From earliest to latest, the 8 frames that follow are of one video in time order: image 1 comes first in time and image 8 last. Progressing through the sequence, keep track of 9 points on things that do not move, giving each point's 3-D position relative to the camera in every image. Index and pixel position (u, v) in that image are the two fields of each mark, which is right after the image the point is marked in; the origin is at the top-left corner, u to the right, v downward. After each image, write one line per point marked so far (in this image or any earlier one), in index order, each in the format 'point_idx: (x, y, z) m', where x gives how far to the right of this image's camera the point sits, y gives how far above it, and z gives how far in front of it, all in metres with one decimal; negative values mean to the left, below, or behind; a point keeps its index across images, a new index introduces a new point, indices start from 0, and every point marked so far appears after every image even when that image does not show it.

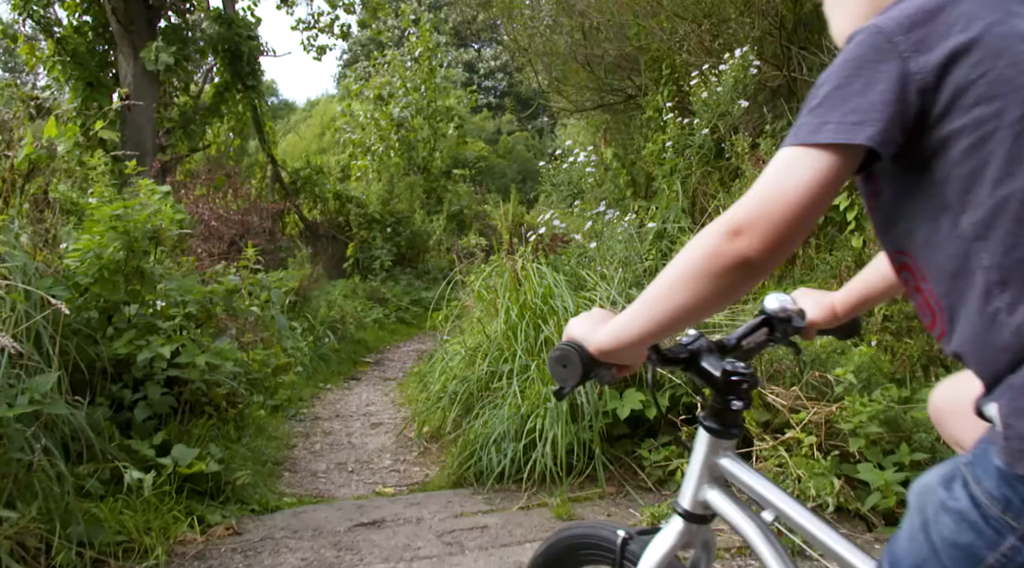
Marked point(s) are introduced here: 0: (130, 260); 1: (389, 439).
0: (-1.6, +0.1, +3.8) m
1: (-0.7, -0.9, +5.0) m
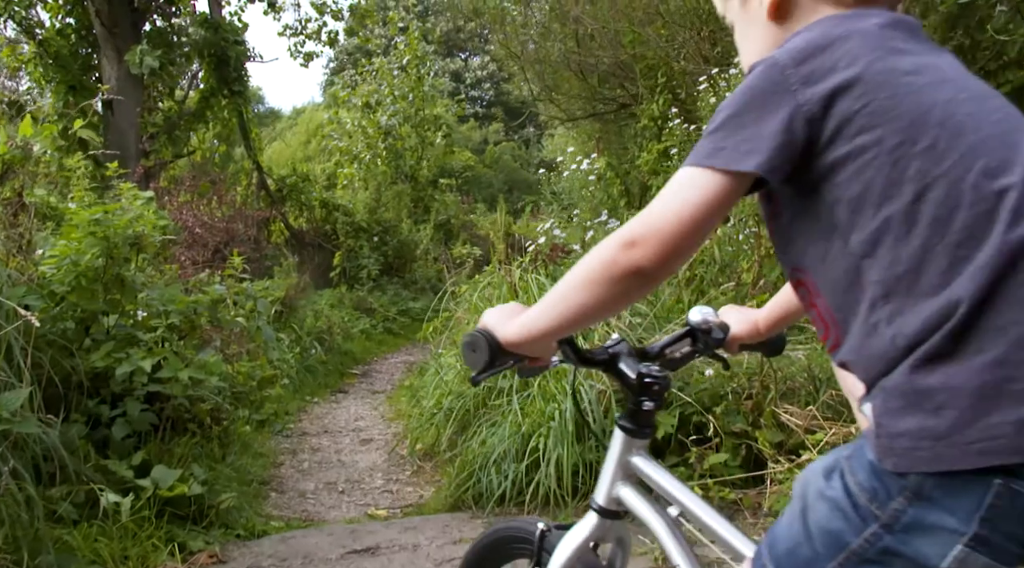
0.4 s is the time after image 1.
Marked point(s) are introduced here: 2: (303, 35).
0: (-1.6, +0.1, +3.6) m
1: (-0.7, -0.9, +4.8) m
2: (-2.7, +3.2, +11.6) m
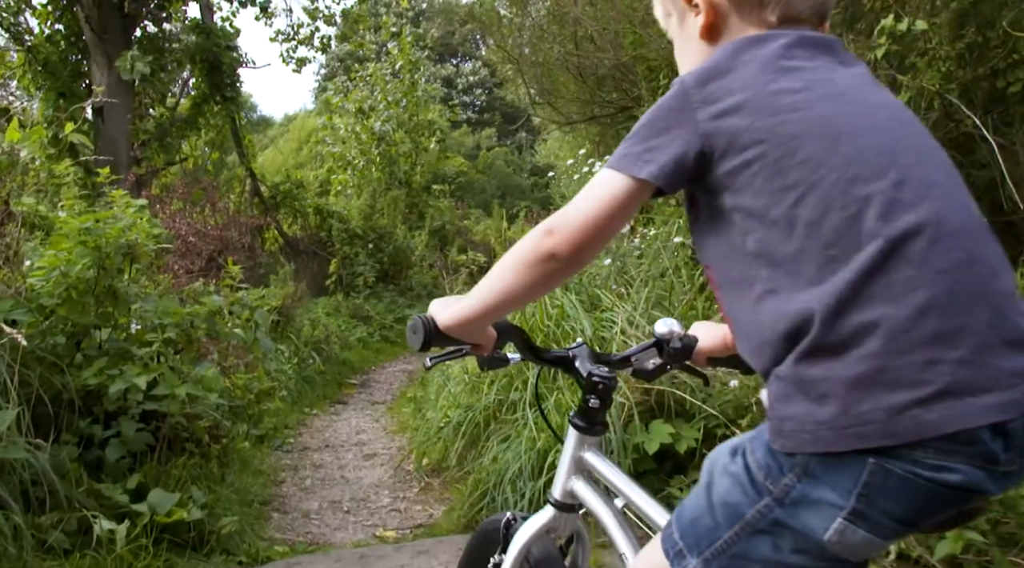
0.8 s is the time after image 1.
0: (-1.6, 0.0, +3.4) m
1: (-0.6, -1.0, +4.6) m
2: (-2.7, +3.1, +11.5) m
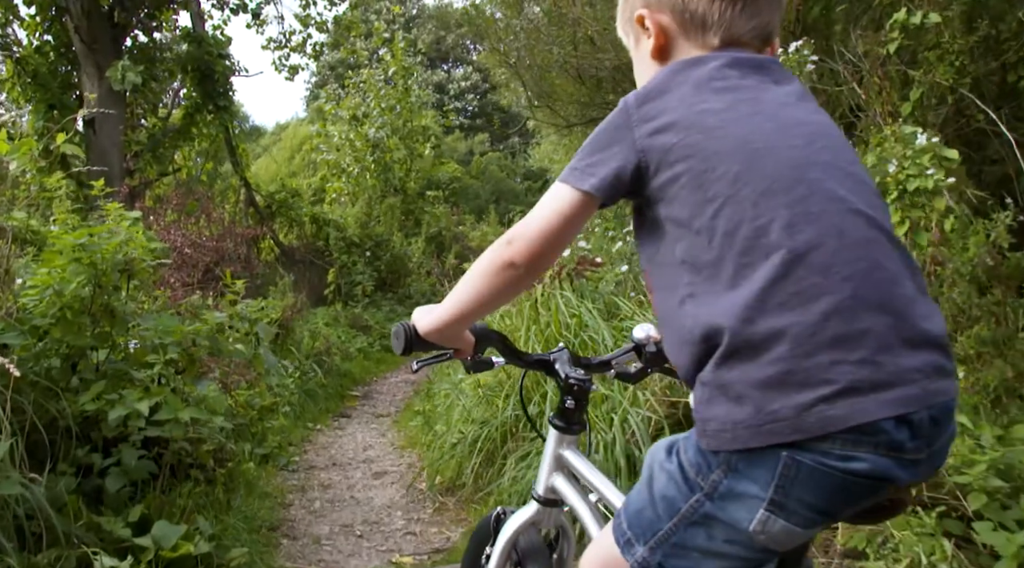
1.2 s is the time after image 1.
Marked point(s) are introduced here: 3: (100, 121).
0: (-1.5, 0.0, +3.3) m
1: (-0.6, -1.0, +4.4) m
2: (-2.8, +2.9, +11.3) m
3: (-3.3, +1.3, +7.2) m
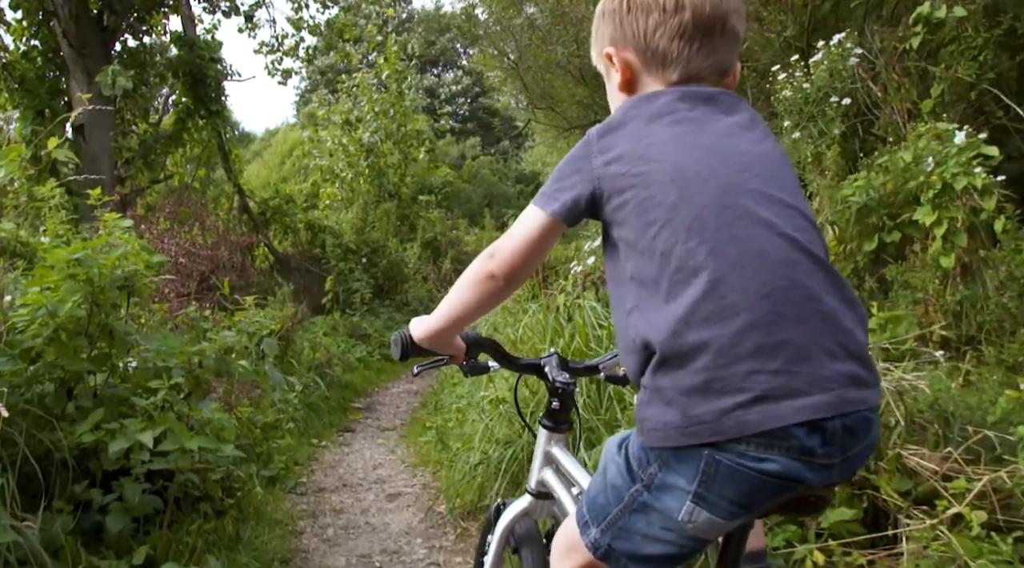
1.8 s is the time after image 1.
0: (-1.4, -0.1, +3.0) m
1: (-0.4, -1.1, +4.2) m
2: (-2.8, +2.8, +11.0) m
3: (-3.2, +1.2, +7.0) m
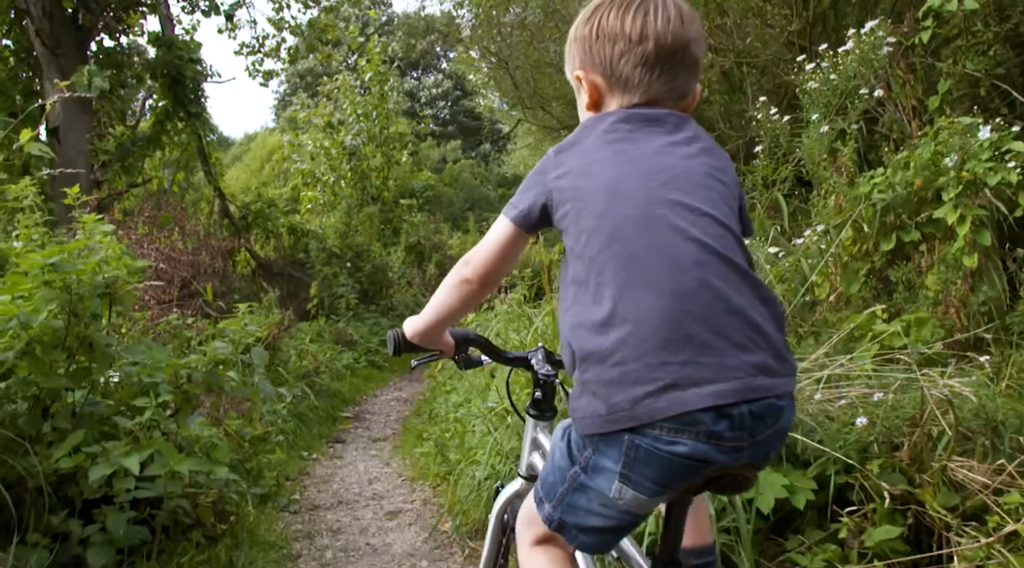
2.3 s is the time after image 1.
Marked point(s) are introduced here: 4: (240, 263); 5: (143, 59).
0: (-1.3, -0.1, +2.7) m
1: (-0.4, -1.1, +3.9) m
2: (-2.9, +2.8, +10.7) m
3: (-3.3, +1.2, +6.7) m
4: (-2.7, +0.2, +9.1) m
5: (-3.0, +1.8, +7.4) m
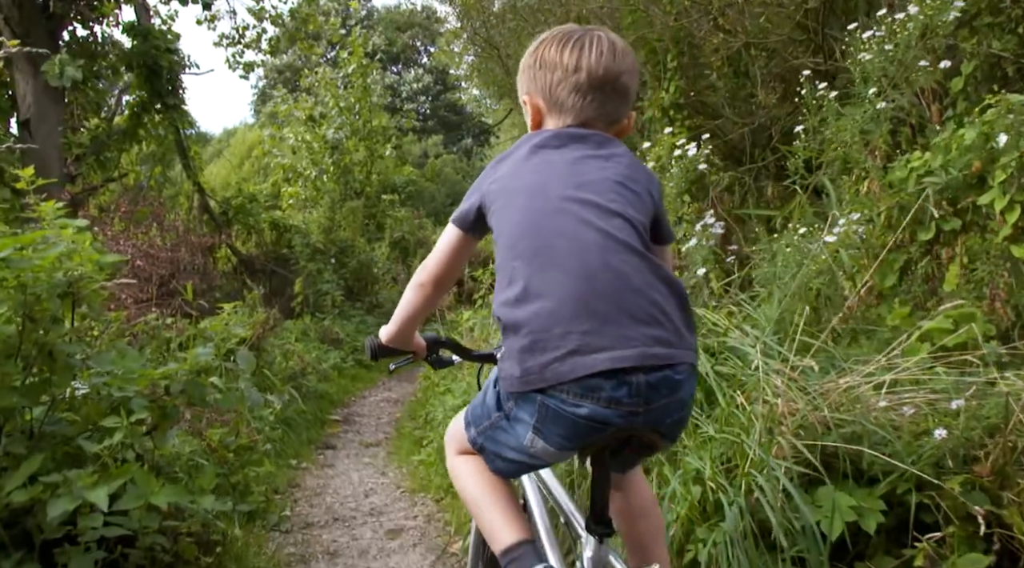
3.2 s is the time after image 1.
0: (-1.2, -0.1, +2.3) m
1: (-0.3, -1.1, +3.5) m
2: (-3.0, +2.8, +10.3) m
3: (-3.3, +1.2, +6.2) m
4: (-2.7, +0.2, +8.7) m
5: (-3.0, +1.9, +7.0) m
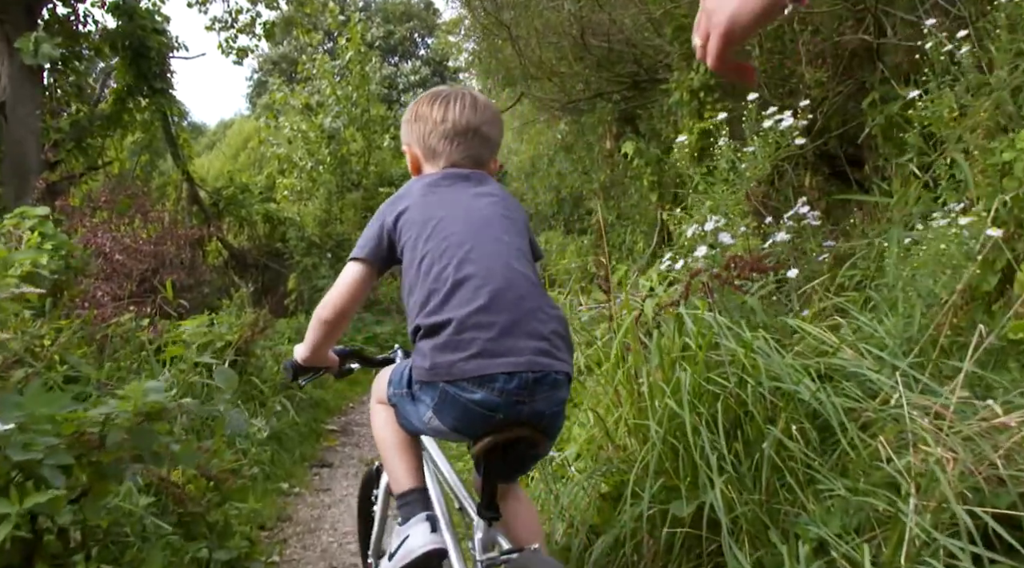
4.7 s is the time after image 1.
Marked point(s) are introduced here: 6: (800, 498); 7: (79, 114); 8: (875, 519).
0: (-1.1, -0.1, +1.6) m
1: (-0.2, -1.1, +2.8) m
2: (-2.9, +2.8, +9.5) m
3: (-3.1, +1.2, +5.5) m
4: (-2.6, +0.3, +8.0) m
5: (-2.9, +1.9, +6.3) m
6: (+0.7, -0.5, +2.2) m
7: (-3.1, +1.3, +6.4) m
8: (+0.8, -0.5, +2.0) m
